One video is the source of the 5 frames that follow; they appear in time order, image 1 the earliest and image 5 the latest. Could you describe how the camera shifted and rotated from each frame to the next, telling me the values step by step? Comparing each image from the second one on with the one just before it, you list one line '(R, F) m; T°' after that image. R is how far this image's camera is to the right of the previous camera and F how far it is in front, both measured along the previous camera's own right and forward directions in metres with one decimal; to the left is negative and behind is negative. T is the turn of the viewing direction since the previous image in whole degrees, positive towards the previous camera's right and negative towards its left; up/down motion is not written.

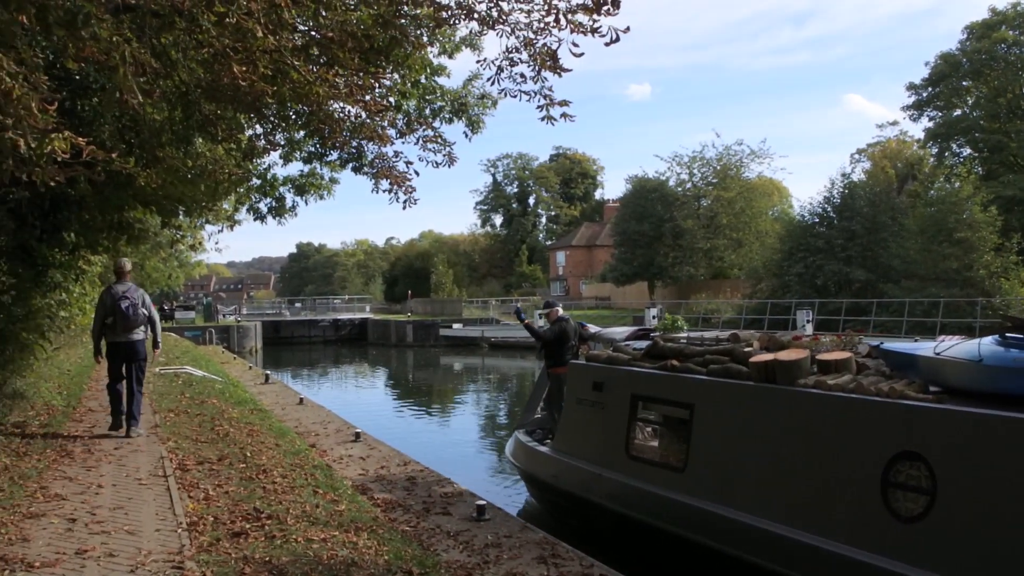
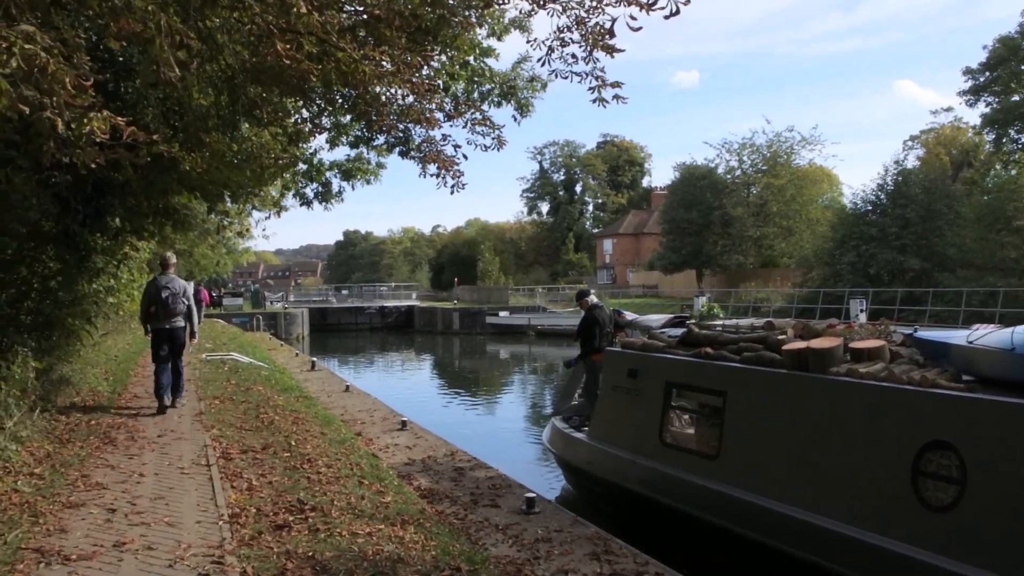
(0.0, +0.2) m; -2°
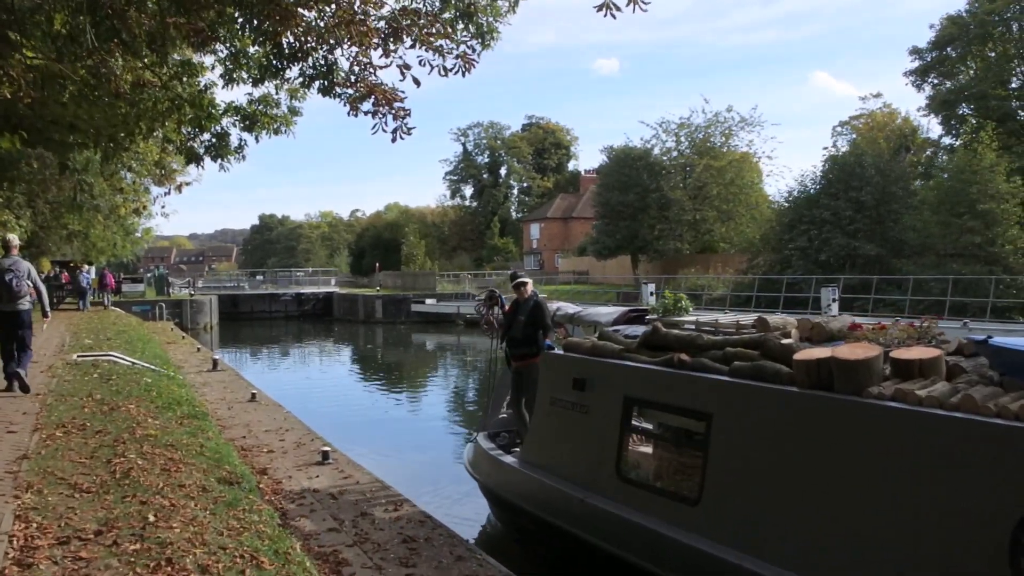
(-0.2, +2.1) m; +4°
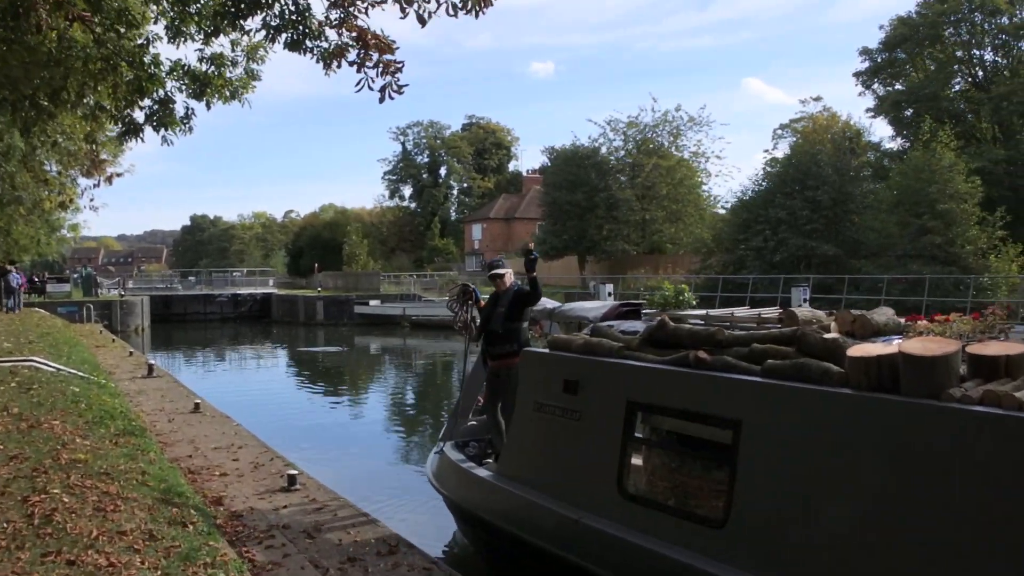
(-0.3, +0.9) m; +3°
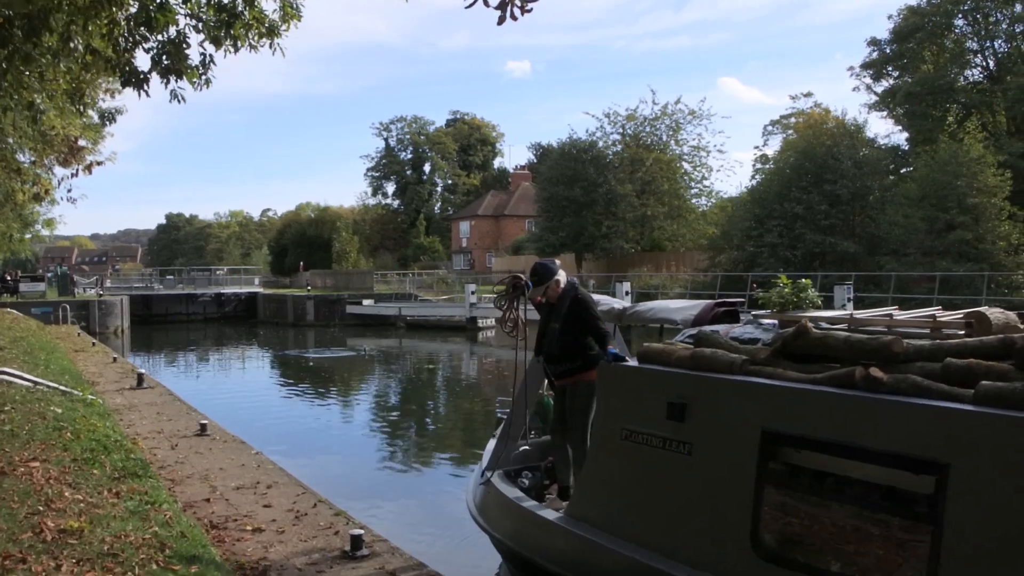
(-0.6, +1.3) m; +1°
